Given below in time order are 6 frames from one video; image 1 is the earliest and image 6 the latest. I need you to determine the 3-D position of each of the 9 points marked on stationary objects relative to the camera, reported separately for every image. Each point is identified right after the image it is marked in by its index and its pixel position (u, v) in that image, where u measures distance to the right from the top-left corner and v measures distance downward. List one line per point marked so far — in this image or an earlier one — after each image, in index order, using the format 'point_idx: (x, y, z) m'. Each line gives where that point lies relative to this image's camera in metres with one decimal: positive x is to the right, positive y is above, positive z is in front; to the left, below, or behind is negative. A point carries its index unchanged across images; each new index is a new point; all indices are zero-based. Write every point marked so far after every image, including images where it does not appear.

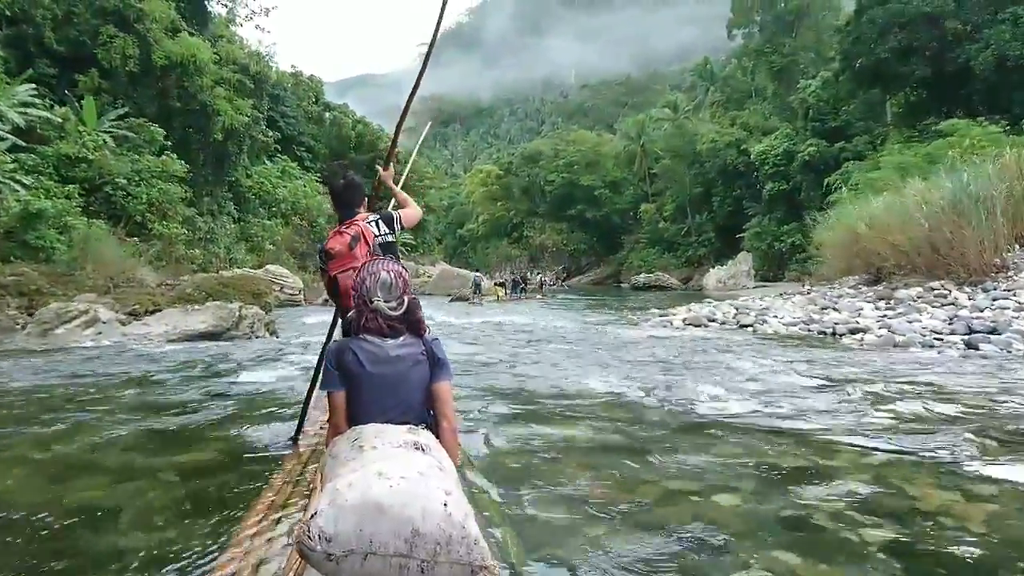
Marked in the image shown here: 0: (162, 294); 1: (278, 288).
0: (-5.8, -0.1, +13.5) m
1: (-5.5, 0.0, +19.2) m
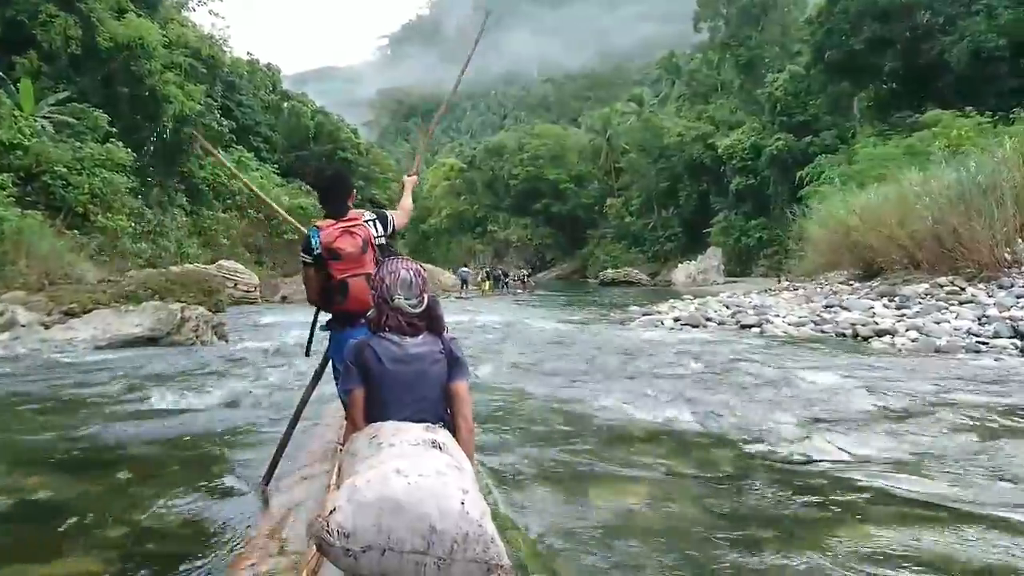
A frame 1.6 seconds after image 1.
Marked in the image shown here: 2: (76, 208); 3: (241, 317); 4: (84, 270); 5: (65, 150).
0: (-6.2, -0.1, +12.4) m
1: (-6.2, +0.1, +18.1) m
2: (-8.9, +1.6, +16.7) m
3: (-4.8, -0.5, +14.3) m
4: (-7.4, +0.3, +14.2) m
5: (-9.2, +2.8, +16.8) m
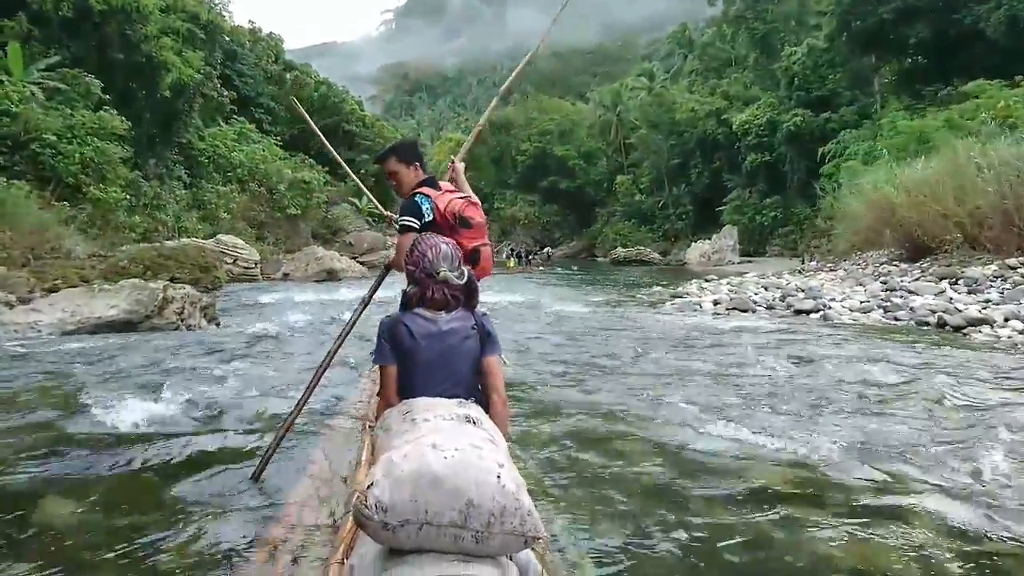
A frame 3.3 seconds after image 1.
0: (-6.0, +0.3, +11.5) m
1: (-5.9, +0.6, +17.3) m
2: (-8.6, +2.1, +15.8) m
3: (-4.6, -0.1, +13.5) m
4: (-7.2, +0.7, +13.4) m
5: (-8.9, +3.3, +16.0) m
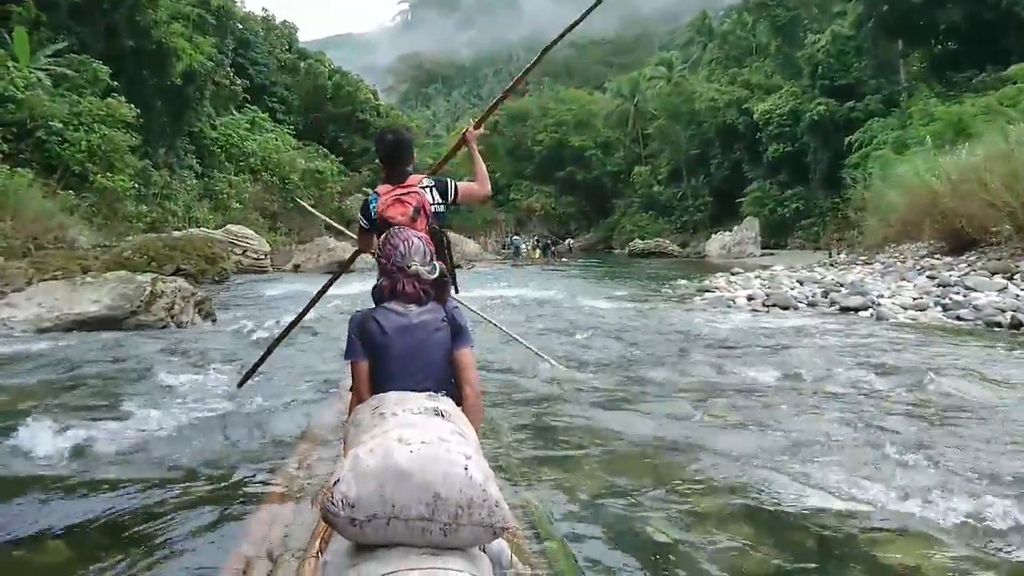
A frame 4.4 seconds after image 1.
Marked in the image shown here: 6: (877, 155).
0: (-5.7, +0.4, +11.1) m
1: (-5.6, +0.8, +16.9) m
2: (-8.3, +2.3, +15.4) m
3: (-4.3, 0.0, +13.1) m
4: (-6.9, +0.9, +13.0) m
5: (-8.6, +3.5, +15.6) m
6: (+8.3, +3.0, +18.6) m
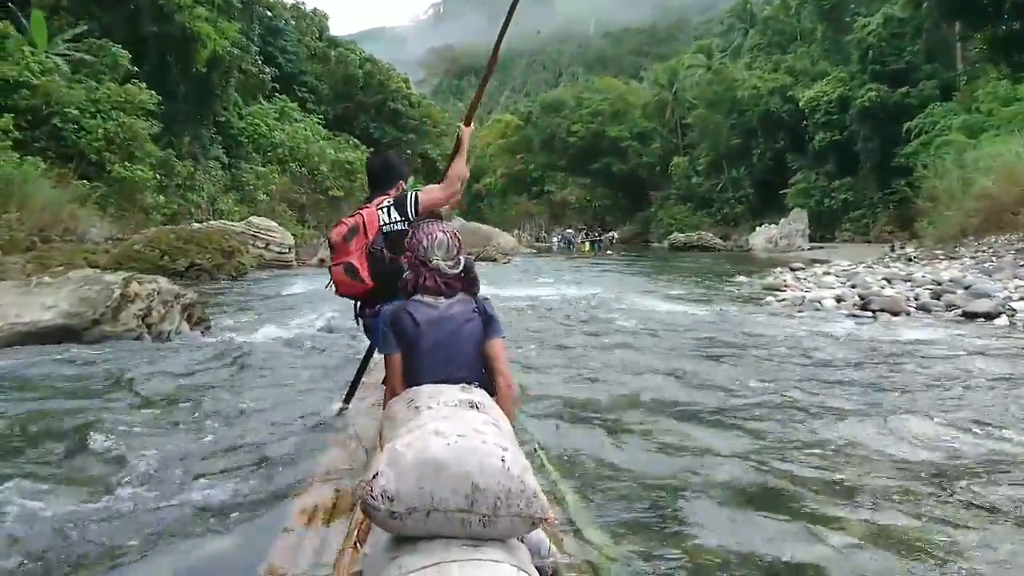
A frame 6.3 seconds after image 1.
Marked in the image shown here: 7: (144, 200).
0: (-5.2, +0.5, +10.3) m
1: (-4.8, +0.8, +16.0) m
2: (-7.6, +2.4, +14.7) m
3: (-3.7, +0.1, +12.2) m
4: (-6.3, +0.9, +12.2) m
5: (-7.9, +3.6, +14.8) m
6: (+9.1, +3.1, +17.3) m
7: (-6.9, +1.7, +15.6) m
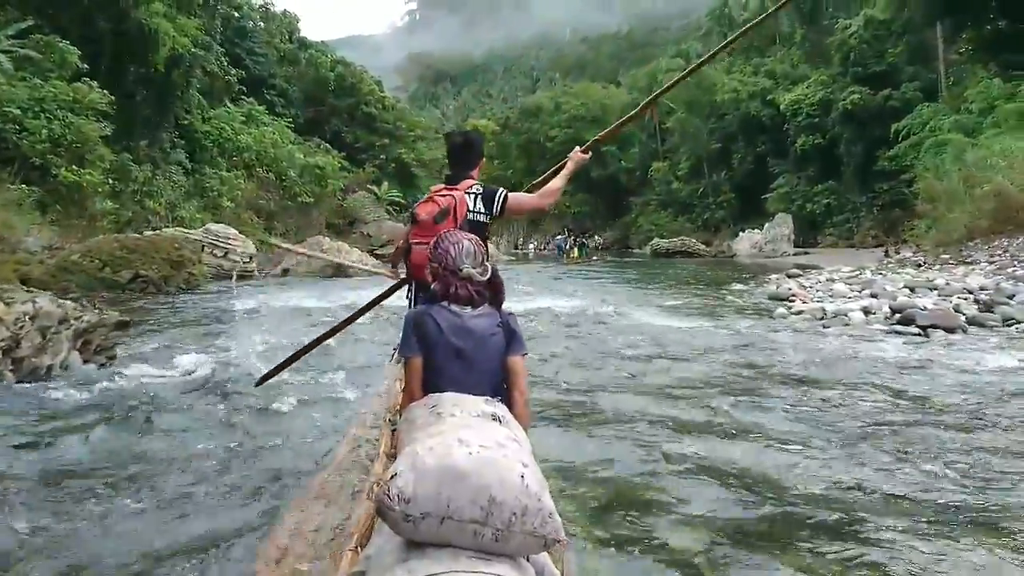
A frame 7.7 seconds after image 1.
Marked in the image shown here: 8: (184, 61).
0: (-5.4, +0.3, +9.3) m
1: (-5.2, +0.6, +15.0) m
2: (-7.9, +2.1, +13.6) m
3: (-4.0, -0.1, +11.2) m
4: (-6.6, +0.7, +11.2) m
5: (-8.2, +3.4, +13.8) m
6: (+8.7, +3.0, +16.6) m
7: (-7.3, +1.4, +14.5) m
8: (-7.9, +5.4, +19.8) m
